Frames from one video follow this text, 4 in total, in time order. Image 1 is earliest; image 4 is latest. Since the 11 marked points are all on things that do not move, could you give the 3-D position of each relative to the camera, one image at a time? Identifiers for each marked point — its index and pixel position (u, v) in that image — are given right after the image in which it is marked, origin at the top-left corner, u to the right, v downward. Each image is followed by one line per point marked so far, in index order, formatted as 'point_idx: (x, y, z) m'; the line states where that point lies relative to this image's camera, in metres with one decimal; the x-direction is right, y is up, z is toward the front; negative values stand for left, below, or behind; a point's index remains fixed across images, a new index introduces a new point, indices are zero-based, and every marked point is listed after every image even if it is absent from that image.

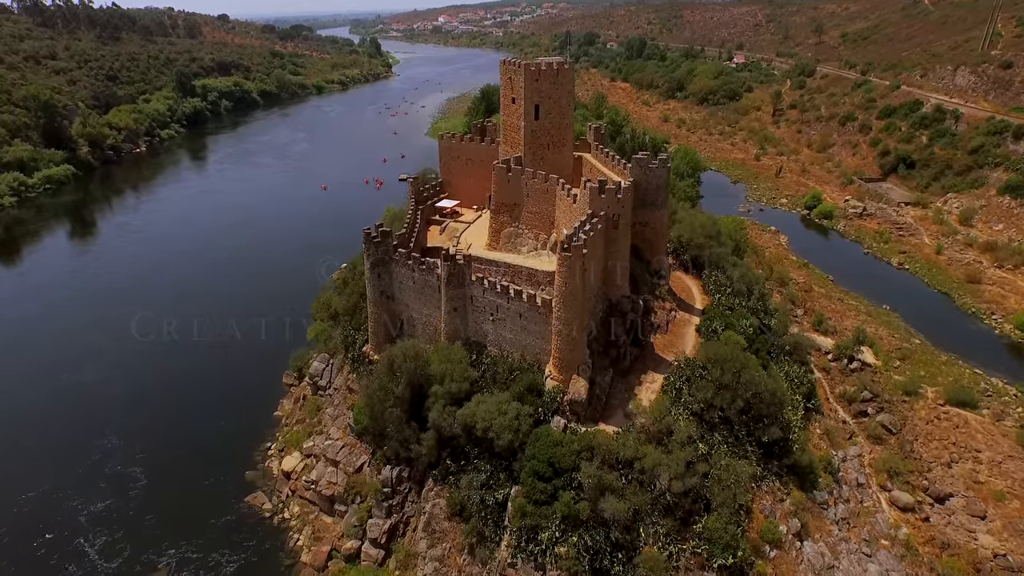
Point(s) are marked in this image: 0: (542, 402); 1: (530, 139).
0: (+0.7, -2.5, +14.6) m
1: (+0.5, +4.4, +19.6) m
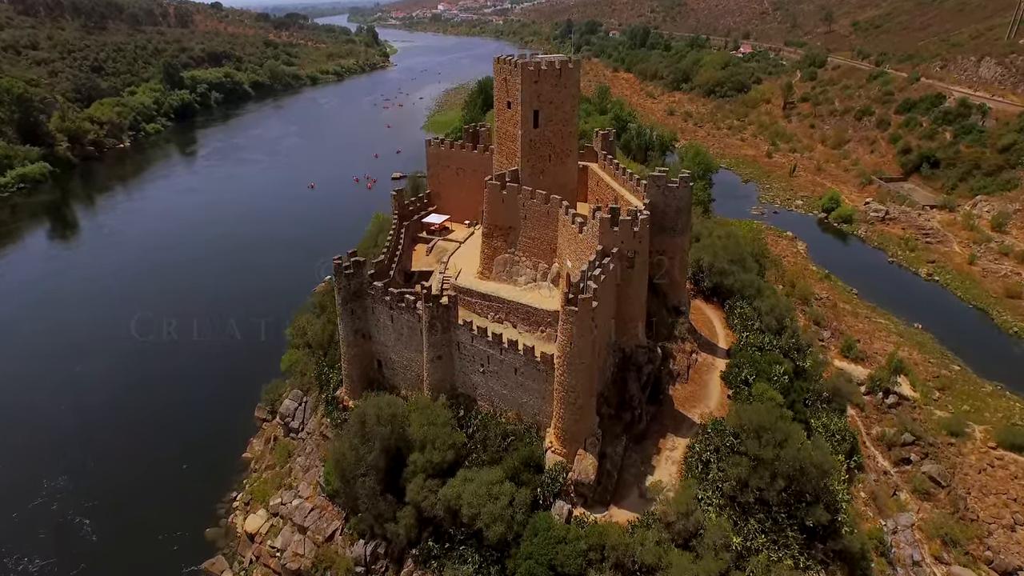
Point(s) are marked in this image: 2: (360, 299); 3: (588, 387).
0: (+0.5, -3.5, +12.1) m
1: (+0.4, +3.5, +17.0) m
2: (-3.6, -0.3, +15.9) m
3: (+1.3, -1.7, +11.6) m
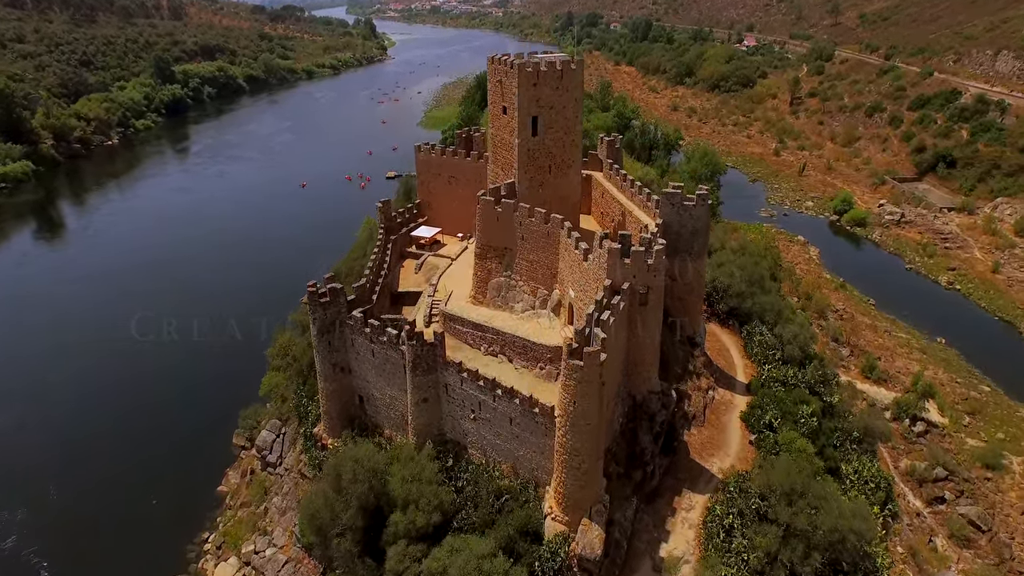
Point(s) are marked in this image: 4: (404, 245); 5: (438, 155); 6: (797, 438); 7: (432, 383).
0: (+0.4, -4.2, +10.5) m
1: (+0.3, +2.9, +15.3) m
2: (-3.7, -0.9, +14.3) m
3: (+1.2, -2.4, +10.0) m
4: (-3.1, +1.2, +19.4) m
5: (-2.2, +3.8, +19.4) m
6: (+5.4, -2.8, +12.6) m
7: (-1.5, -1.8, +12.5) m
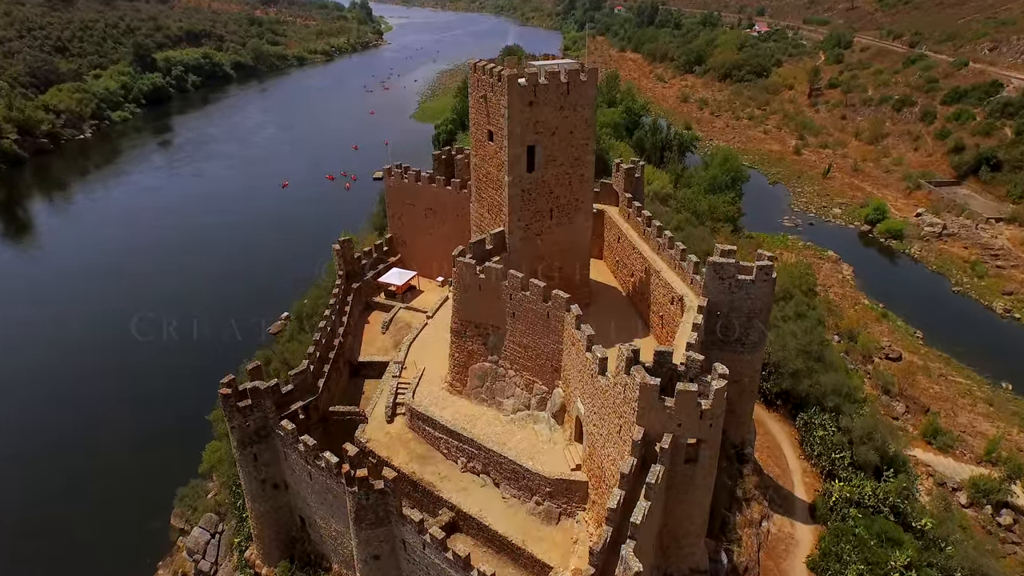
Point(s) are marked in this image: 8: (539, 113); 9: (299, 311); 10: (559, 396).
0: (+0.2, -5.7, +6.9) m
1: (+0.1, +1.4, +11.5) m
2: (-3.9, -2.4, +10.6) m
3: (+1.0, -4.0, +6.3) m
4: (-3.3, -0.1, +15.7) m
5: (-2.3, +2.5, +15.6) m
6: (+5.2, -4.3, +9.0) m
7: (-1.7, -3.3, +8.9) m
8: (+0.4, +2.8, +11.0) m
9: (-6.3, -0.7, +19.7) m
10: (+0.7, -1.6, +10.6) m
